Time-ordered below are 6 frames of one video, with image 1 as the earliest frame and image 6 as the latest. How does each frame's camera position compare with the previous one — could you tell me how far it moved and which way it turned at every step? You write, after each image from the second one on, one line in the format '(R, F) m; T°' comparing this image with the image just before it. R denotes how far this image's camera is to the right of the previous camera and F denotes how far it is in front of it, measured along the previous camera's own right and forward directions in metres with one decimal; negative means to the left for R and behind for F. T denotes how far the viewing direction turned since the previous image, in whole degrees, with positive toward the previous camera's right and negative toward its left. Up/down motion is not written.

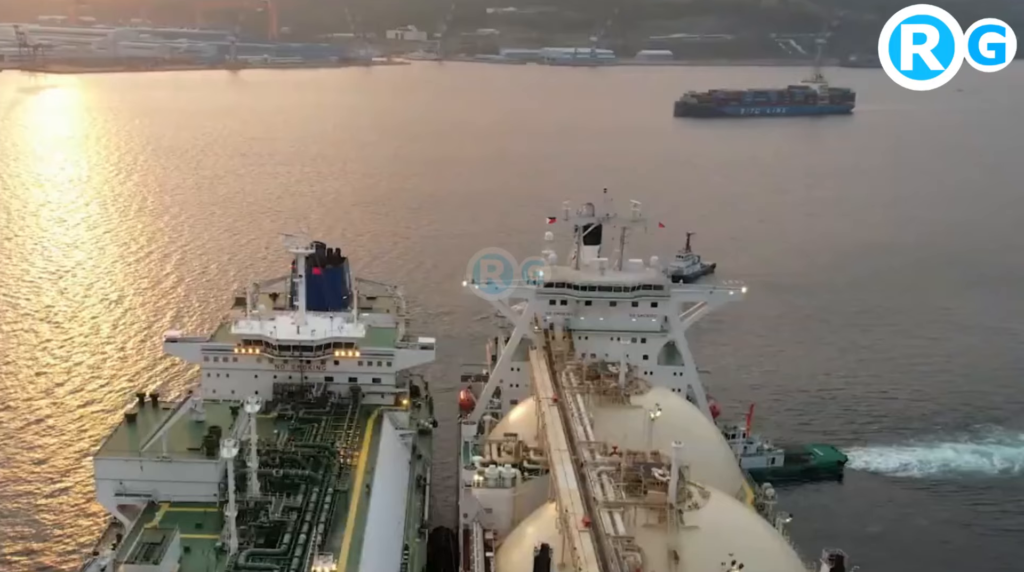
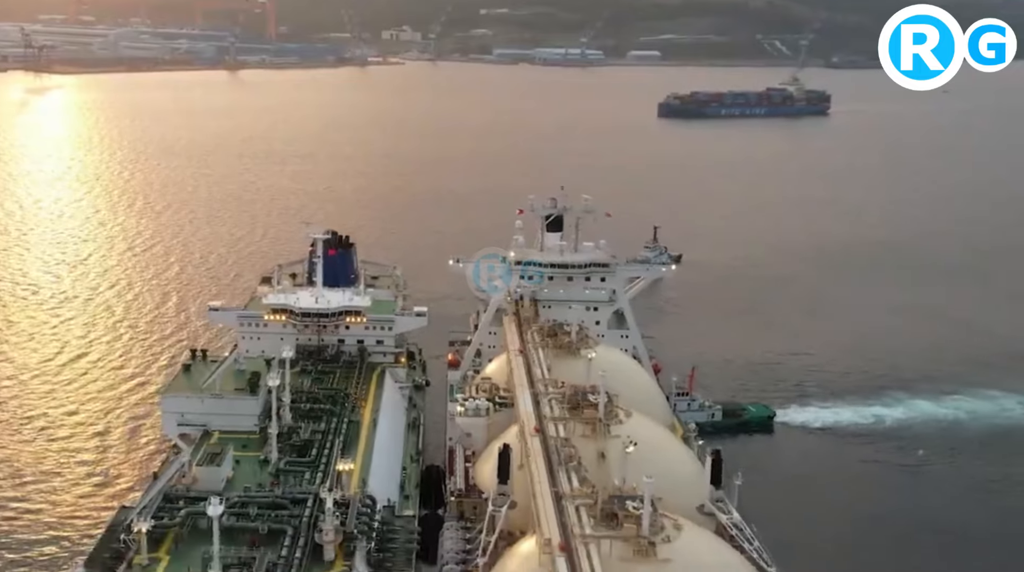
(+0.5, -5.9) m; 0°
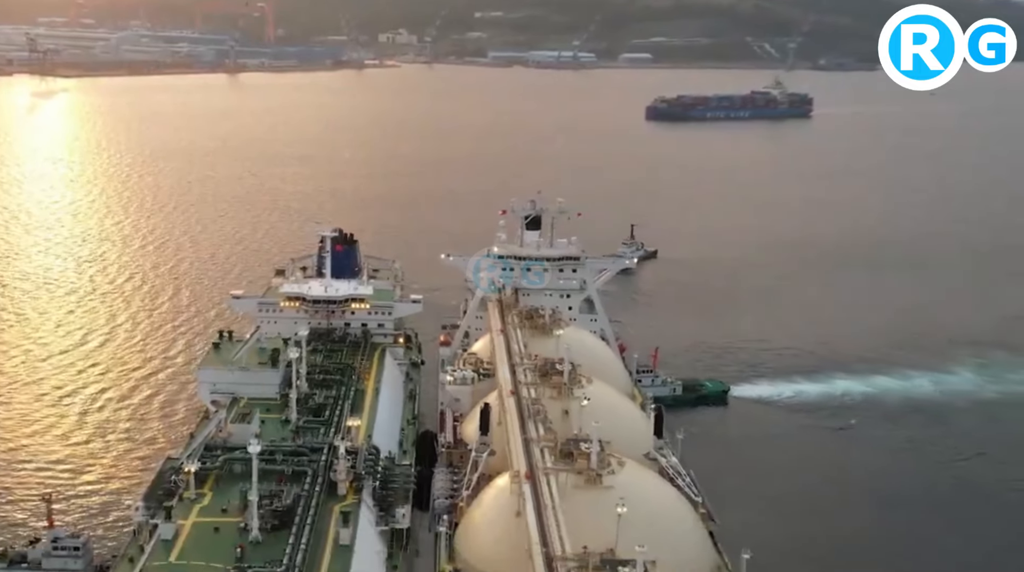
(+0.4, -4.8) m; 0°
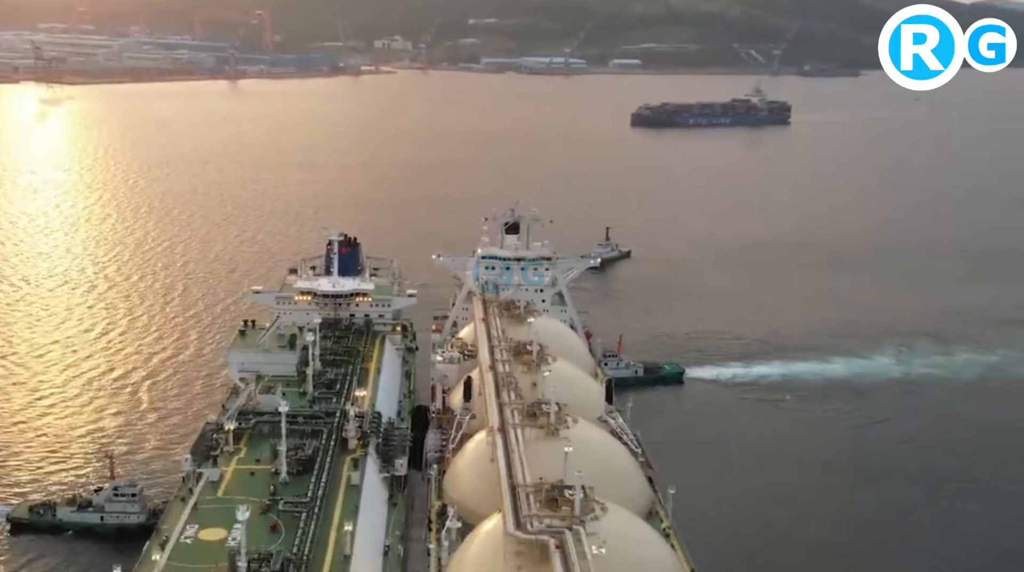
(+0.5, -6.0) m; 0°
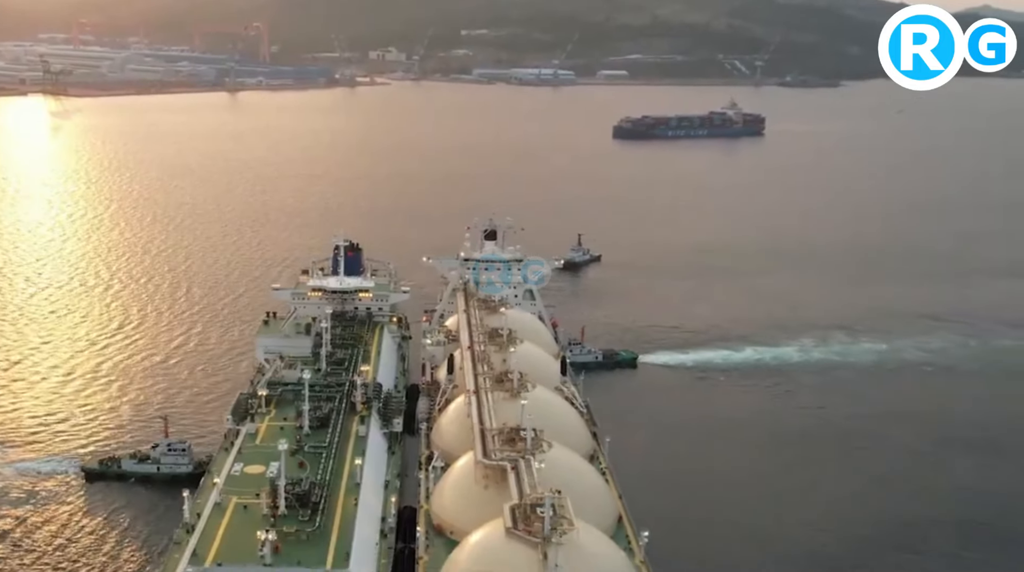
(+0.8, -8.2) m; 0°
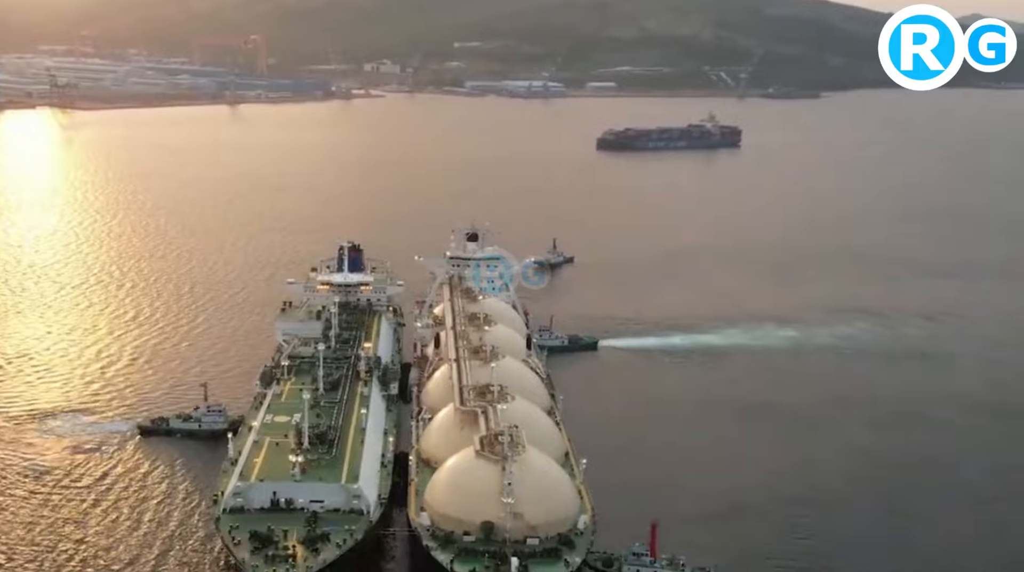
(+0.9, -9.4) m; 0°
